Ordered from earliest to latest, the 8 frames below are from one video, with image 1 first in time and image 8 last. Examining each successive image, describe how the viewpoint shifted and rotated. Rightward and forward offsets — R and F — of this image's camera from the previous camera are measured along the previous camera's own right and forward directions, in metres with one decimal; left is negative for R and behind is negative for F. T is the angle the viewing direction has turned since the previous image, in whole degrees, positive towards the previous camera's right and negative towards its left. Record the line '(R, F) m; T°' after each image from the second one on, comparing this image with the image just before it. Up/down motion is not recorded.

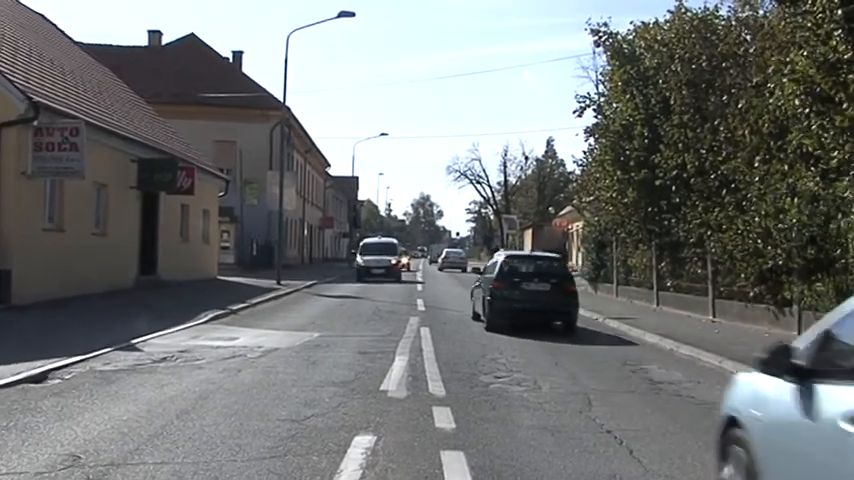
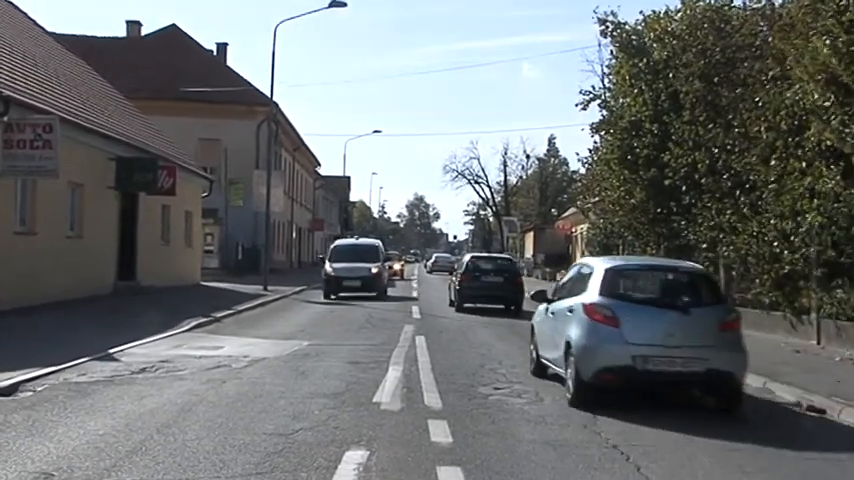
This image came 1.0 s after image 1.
(0.0, +1.1) m; 0°
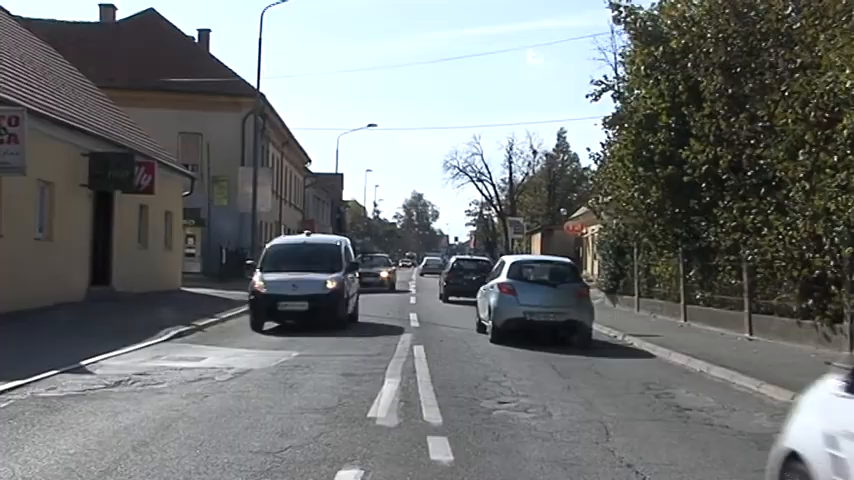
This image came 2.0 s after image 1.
(0.0, +1.4) m; 0°
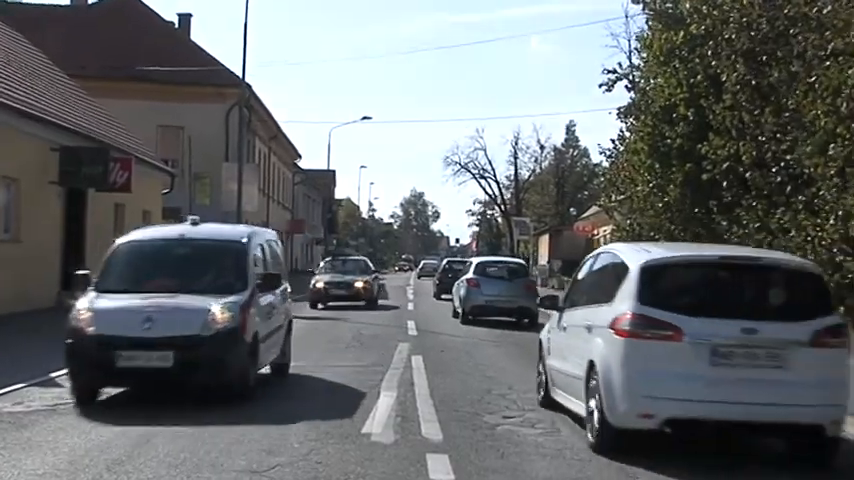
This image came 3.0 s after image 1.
(0.0, +1.3) m; 0°
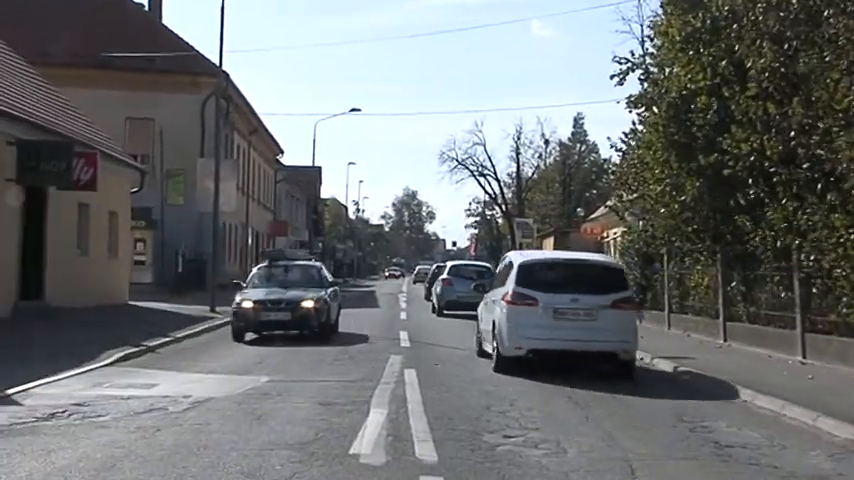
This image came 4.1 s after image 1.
(0.0, +1.3) m; 0°
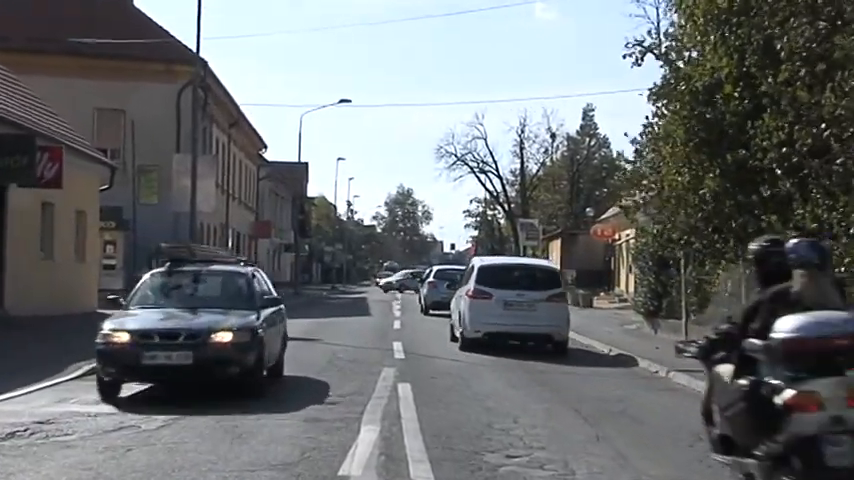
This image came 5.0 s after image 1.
(0.0, +1.2) m; 0°
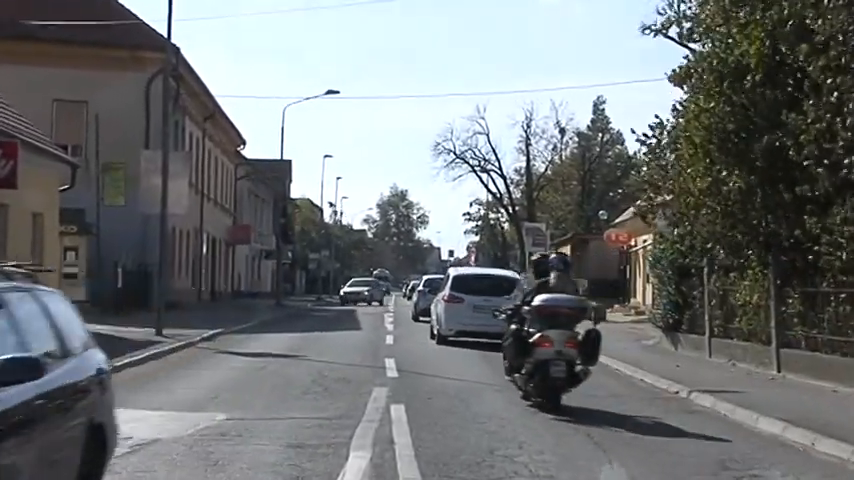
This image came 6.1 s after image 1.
(0.0, +1.3) m; 0°
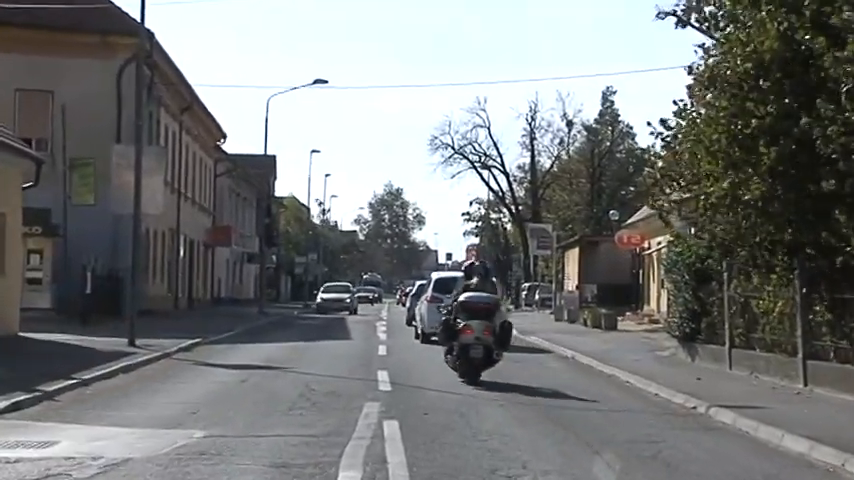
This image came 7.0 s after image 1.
(0.0, +1.0) m; 0°
